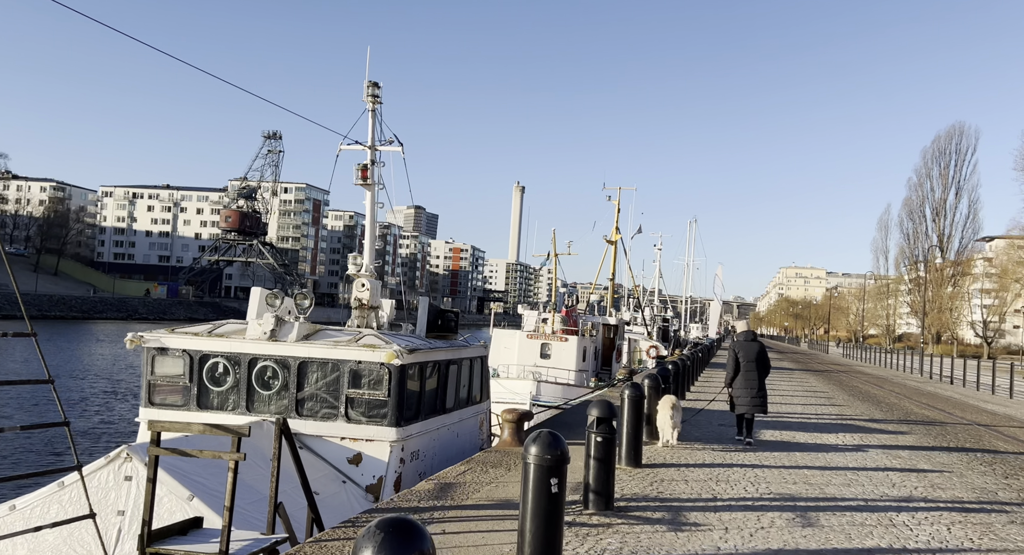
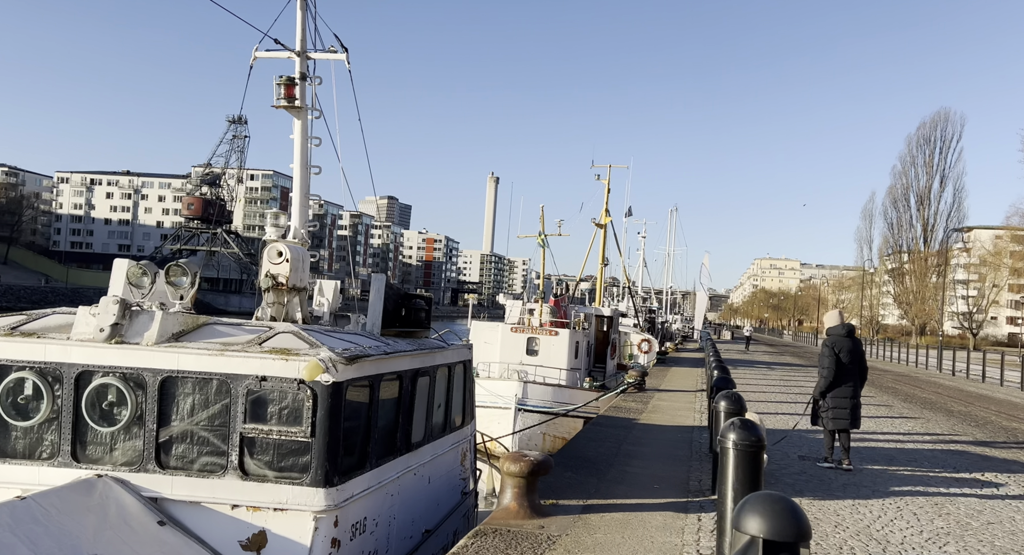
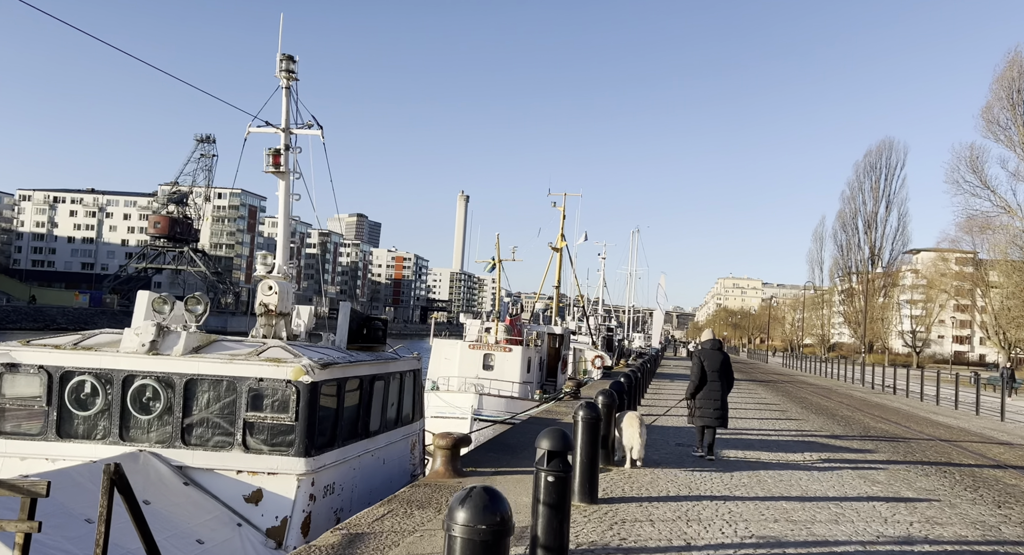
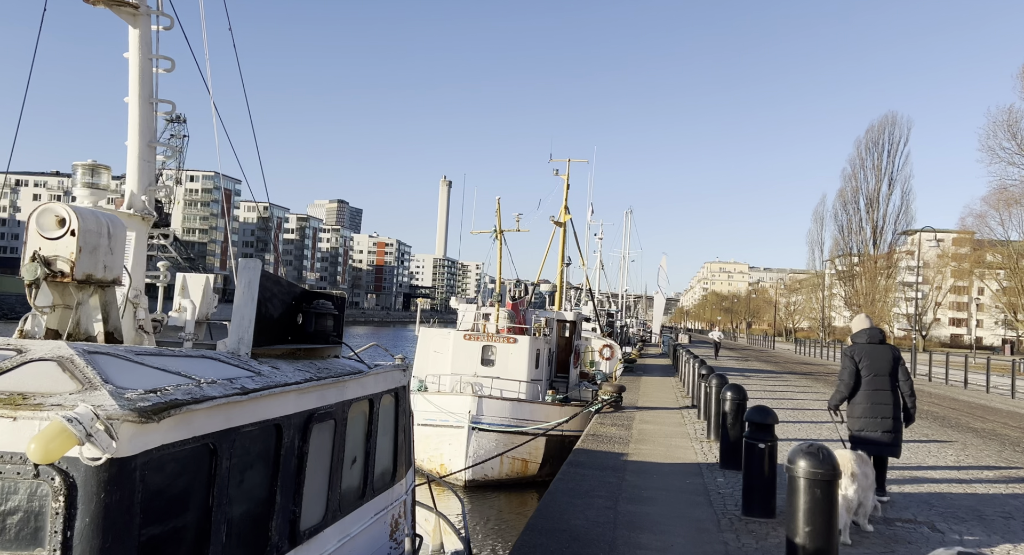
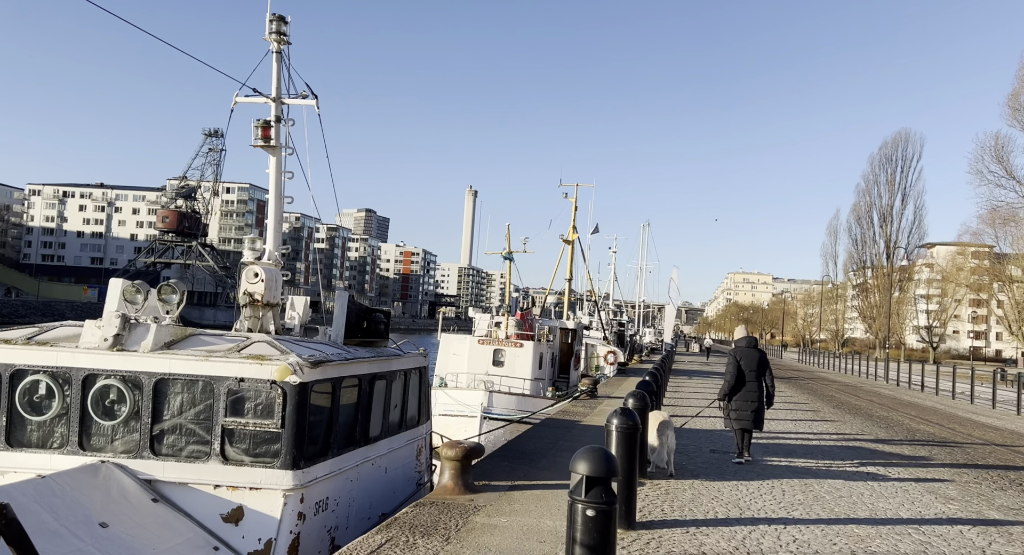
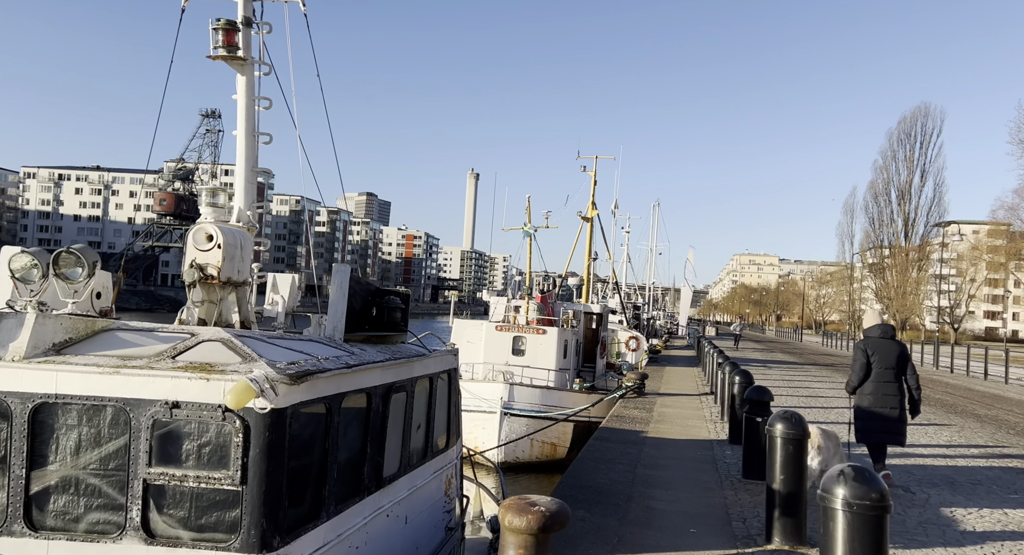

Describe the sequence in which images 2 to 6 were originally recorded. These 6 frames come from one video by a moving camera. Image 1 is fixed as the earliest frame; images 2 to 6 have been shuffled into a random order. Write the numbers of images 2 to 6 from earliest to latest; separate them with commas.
3, 5, 2, 6, 4
